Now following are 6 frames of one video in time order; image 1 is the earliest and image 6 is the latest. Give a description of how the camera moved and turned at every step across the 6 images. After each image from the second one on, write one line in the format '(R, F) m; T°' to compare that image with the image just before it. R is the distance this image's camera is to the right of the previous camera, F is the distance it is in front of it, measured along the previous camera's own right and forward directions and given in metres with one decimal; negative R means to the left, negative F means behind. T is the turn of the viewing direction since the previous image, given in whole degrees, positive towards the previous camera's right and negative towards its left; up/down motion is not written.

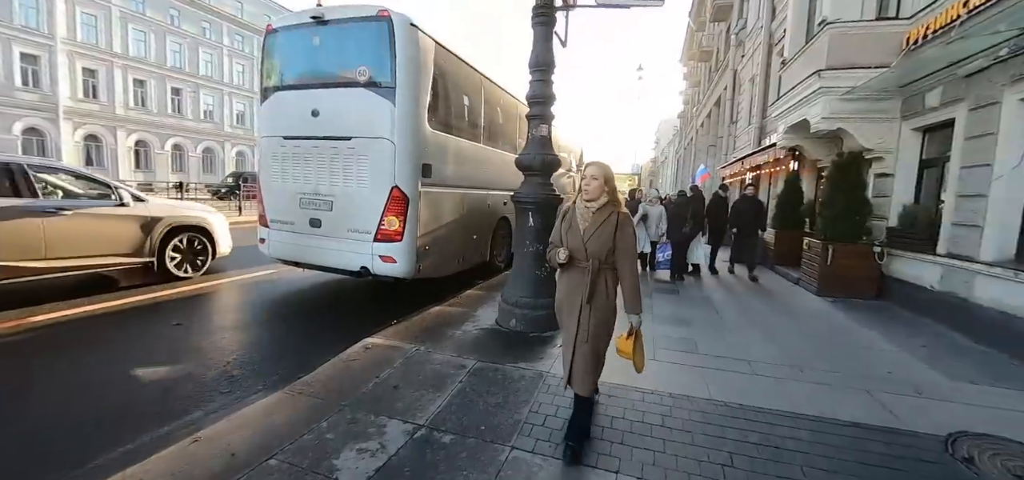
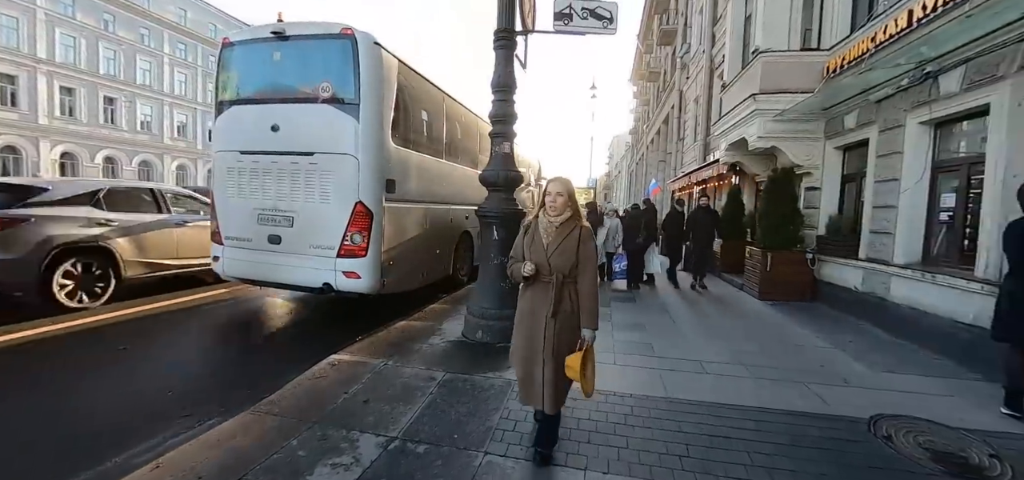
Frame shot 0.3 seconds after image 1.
(-0.1, -0.1) m; +5°
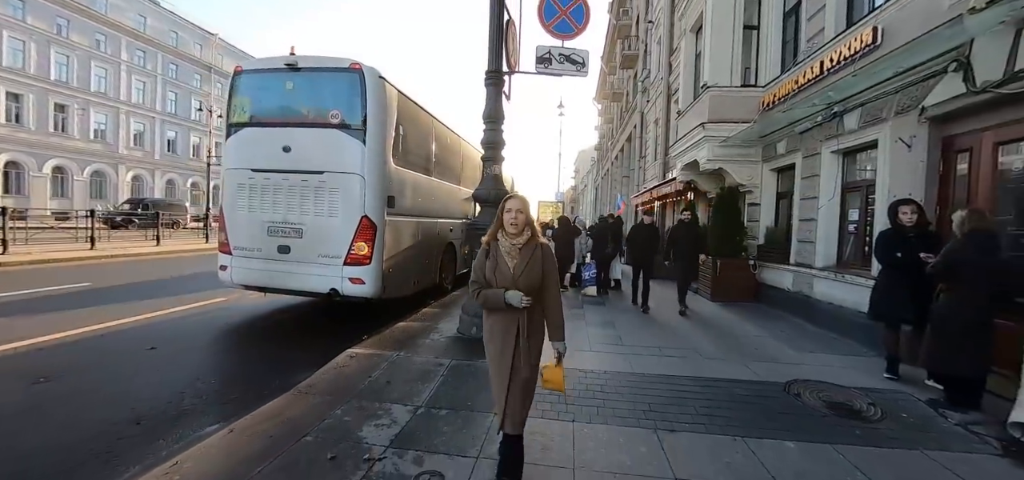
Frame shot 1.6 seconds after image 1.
(-0.3, -0.8) m; +4°
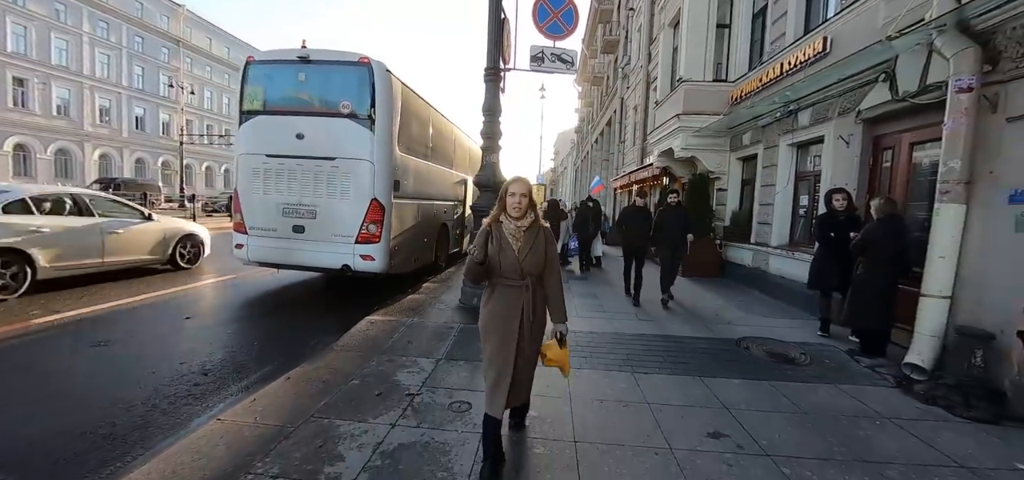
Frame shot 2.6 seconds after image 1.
(-0.3, -0.7) m; +3°
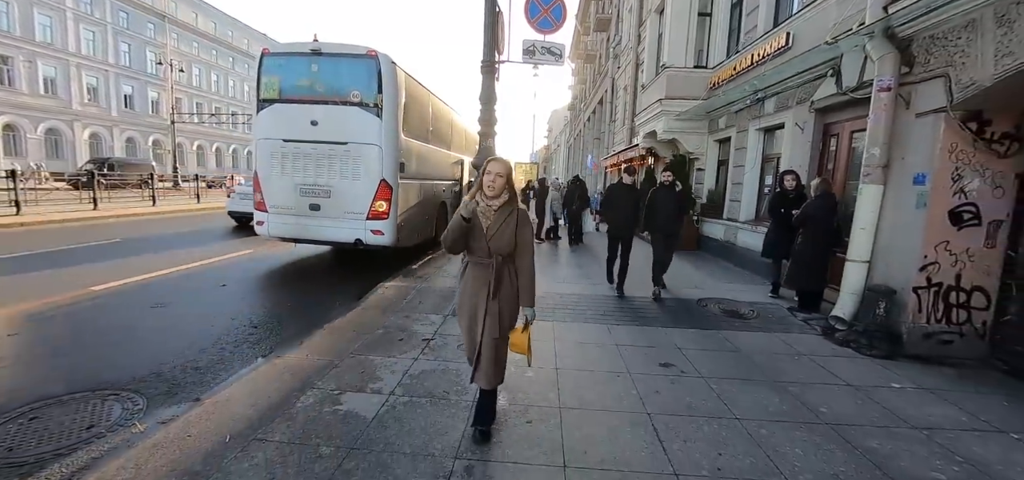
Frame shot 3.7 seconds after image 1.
(0.0, -0.8) m; +1°
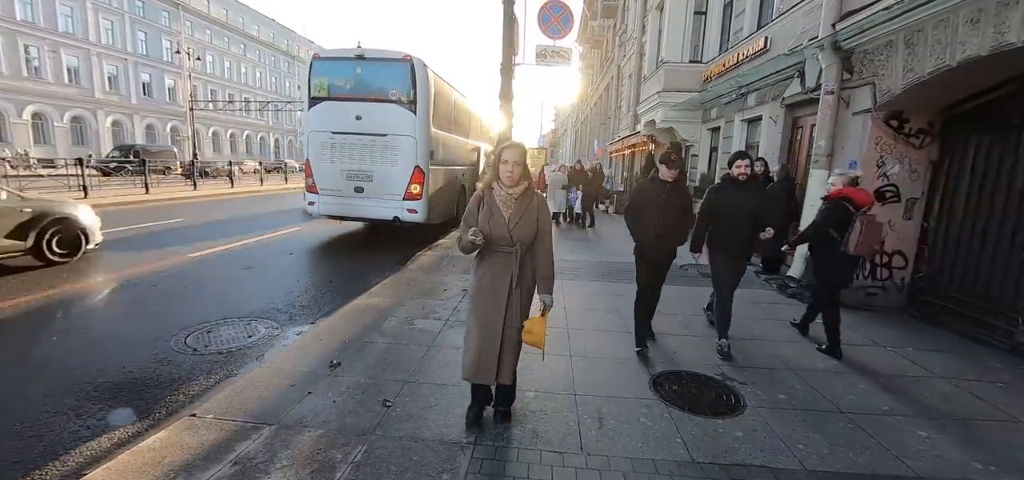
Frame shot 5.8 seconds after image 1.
(-0.2, -1.2) m; -1°
